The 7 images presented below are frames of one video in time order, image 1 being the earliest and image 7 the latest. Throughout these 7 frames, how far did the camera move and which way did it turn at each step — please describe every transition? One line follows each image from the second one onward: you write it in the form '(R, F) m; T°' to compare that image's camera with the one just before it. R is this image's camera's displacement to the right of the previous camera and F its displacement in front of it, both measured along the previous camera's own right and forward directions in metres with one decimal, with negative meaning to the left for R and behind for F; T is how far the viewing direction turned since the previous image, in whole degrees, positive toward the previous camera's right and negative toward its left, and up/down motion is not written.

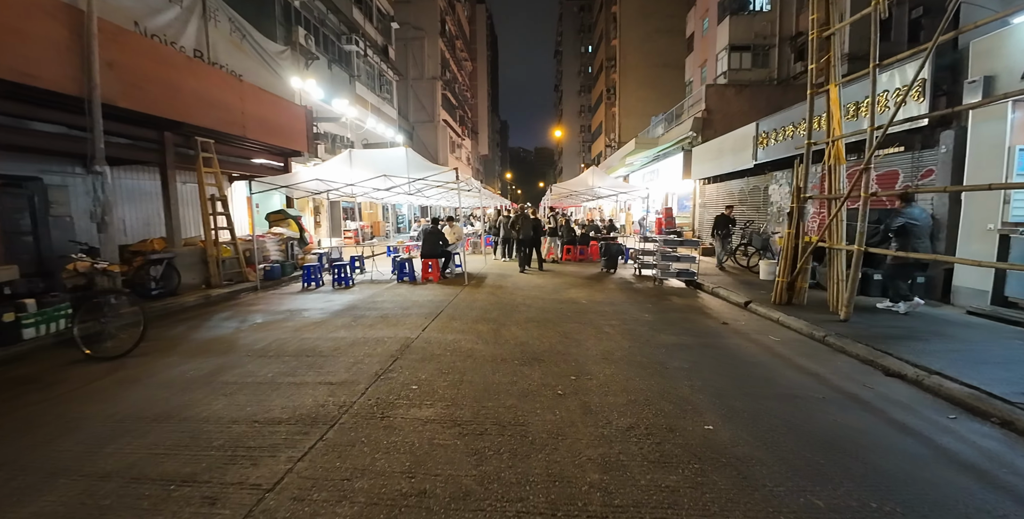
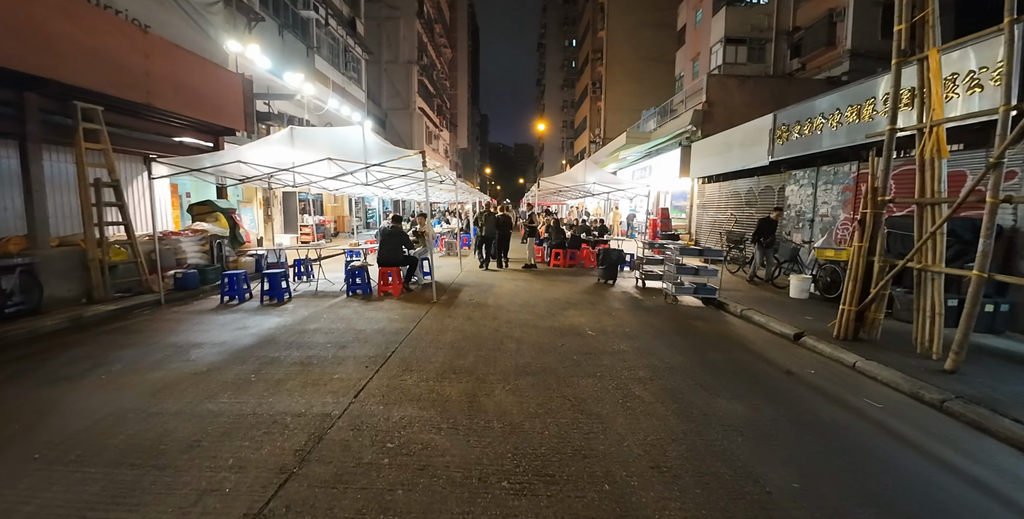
(-0.1, +2.0) m; +3°
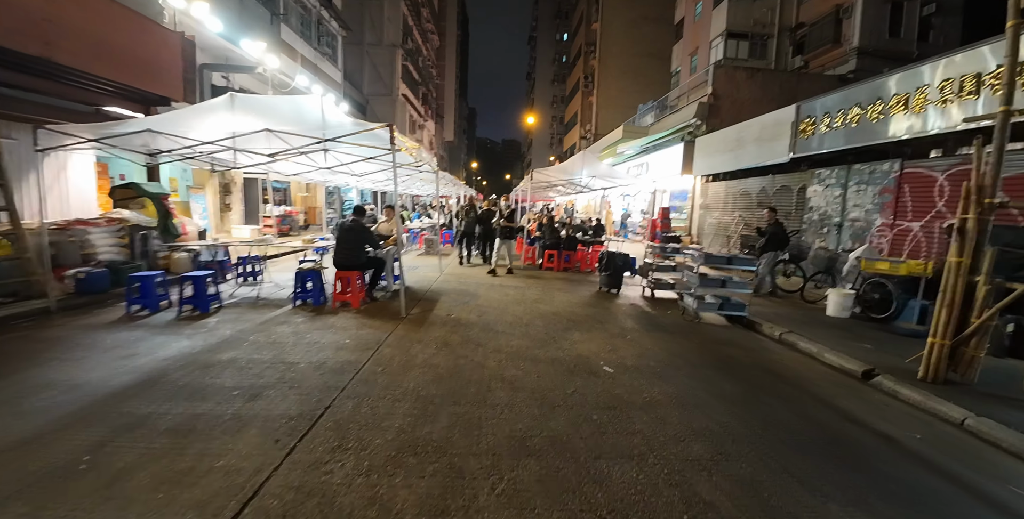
(-0.1, +1.5) m; +2°
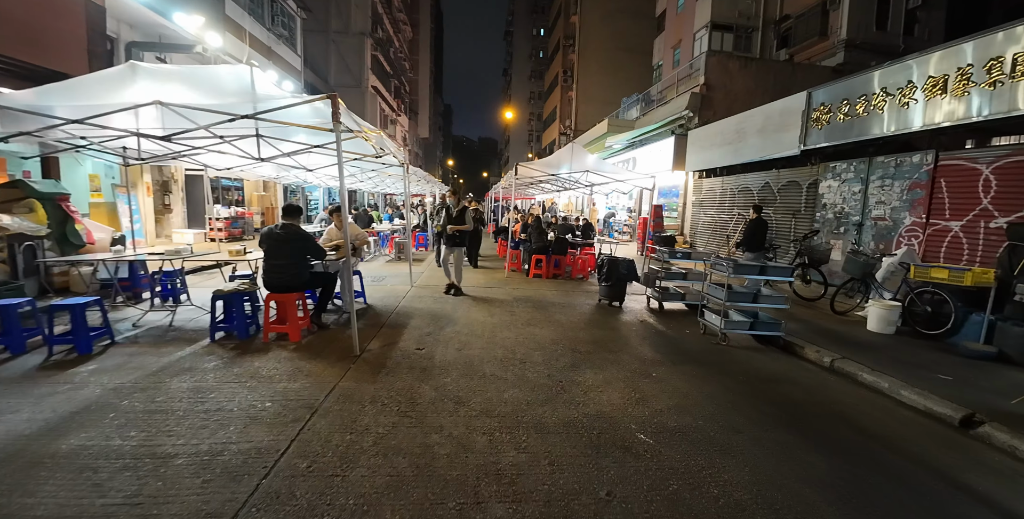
(-0.1, +1.4) m; +3°
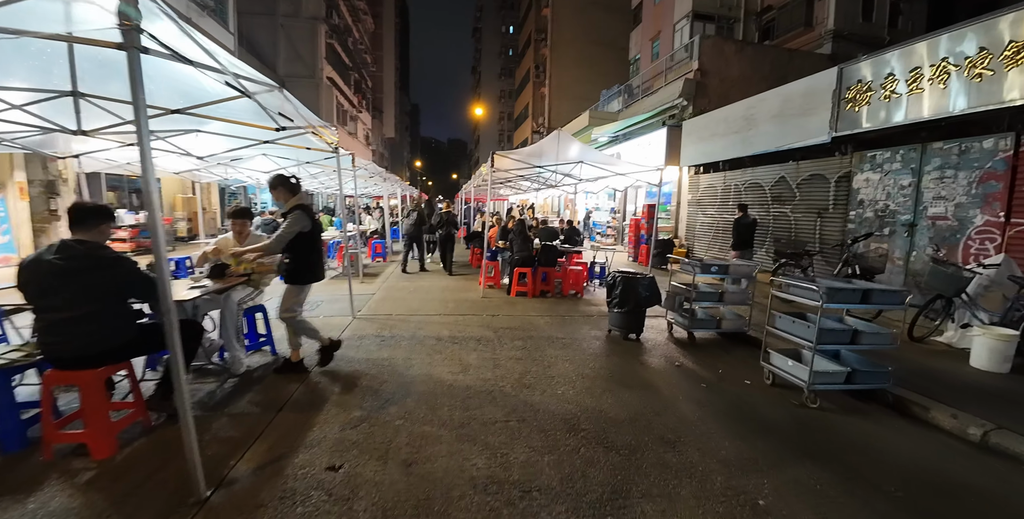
(-0.1, +2.0) m; +4°
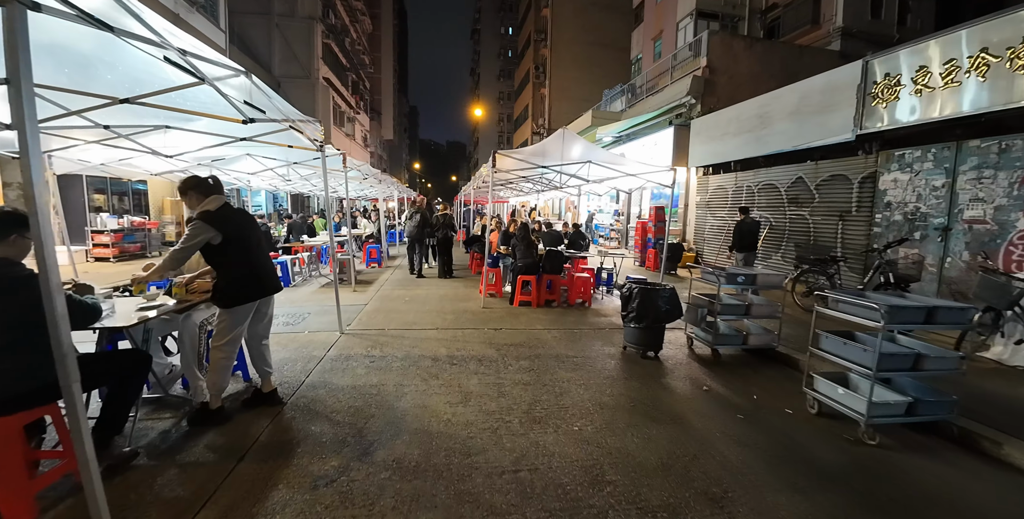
(-0.1, +0.5) m; 0°
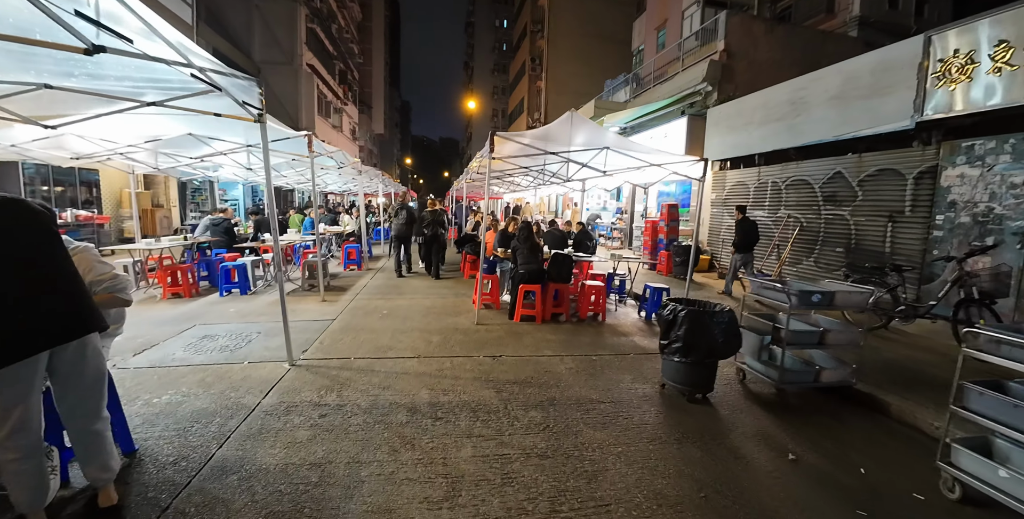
(-0.1, +1.2) m; +1°
